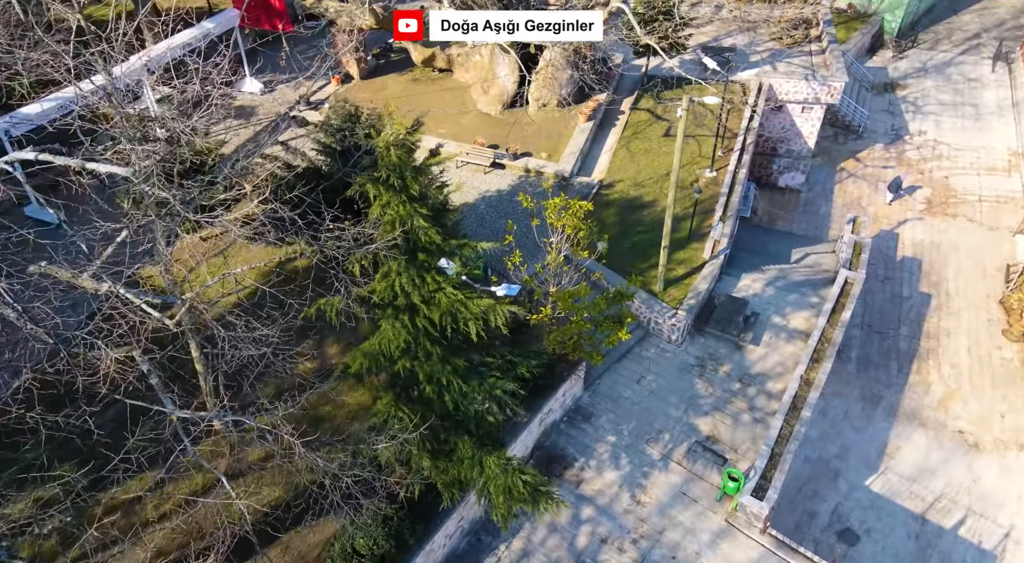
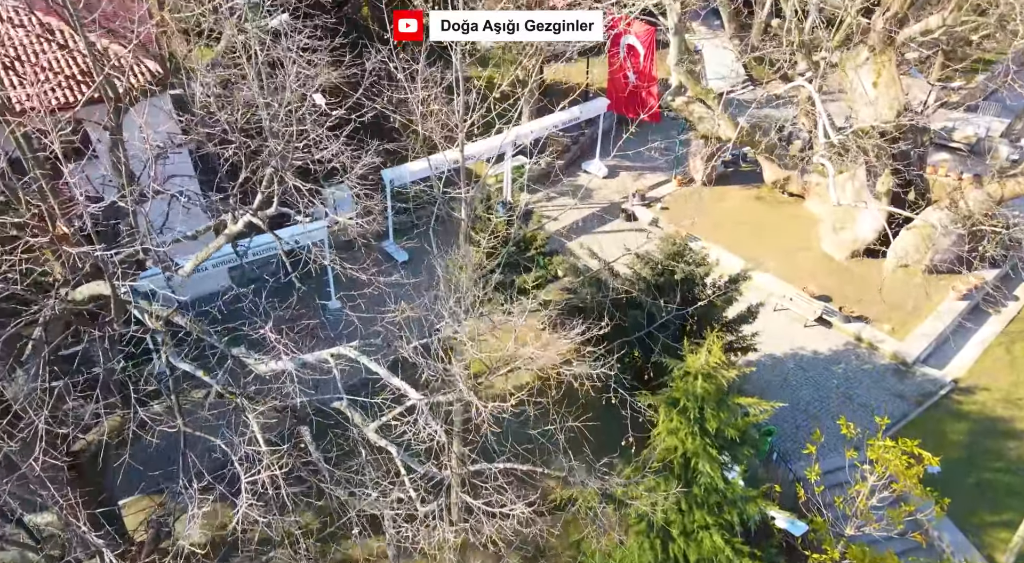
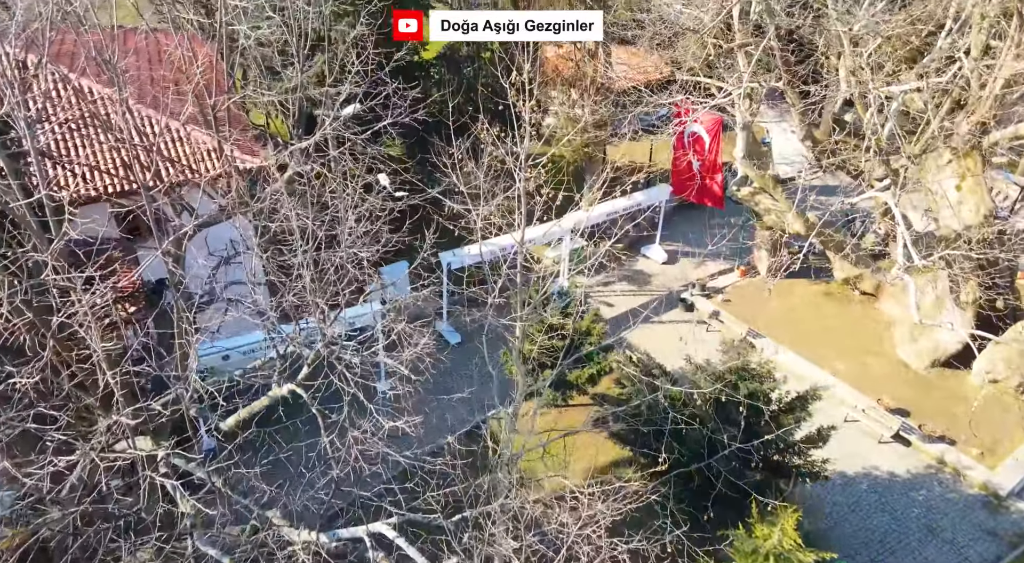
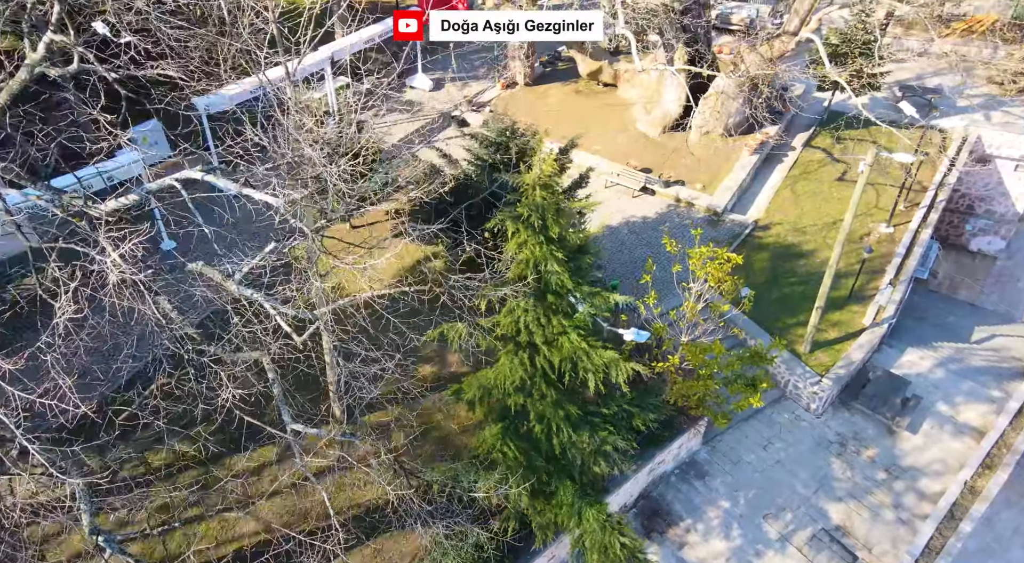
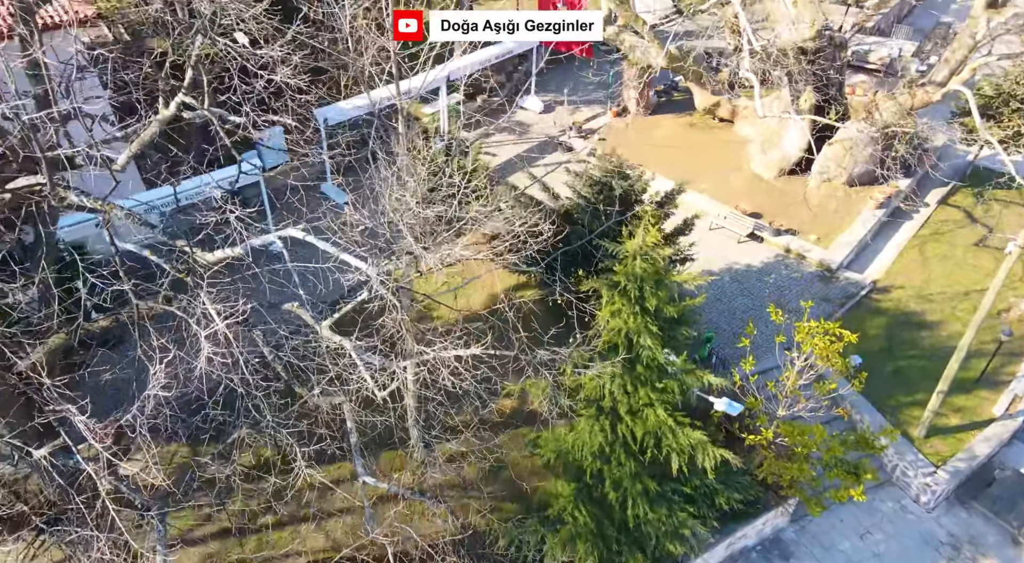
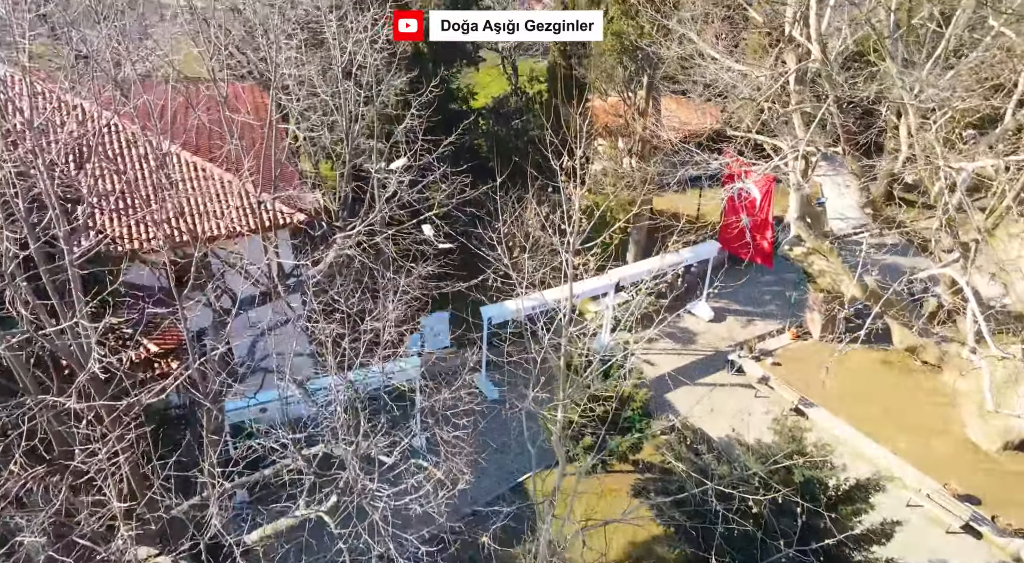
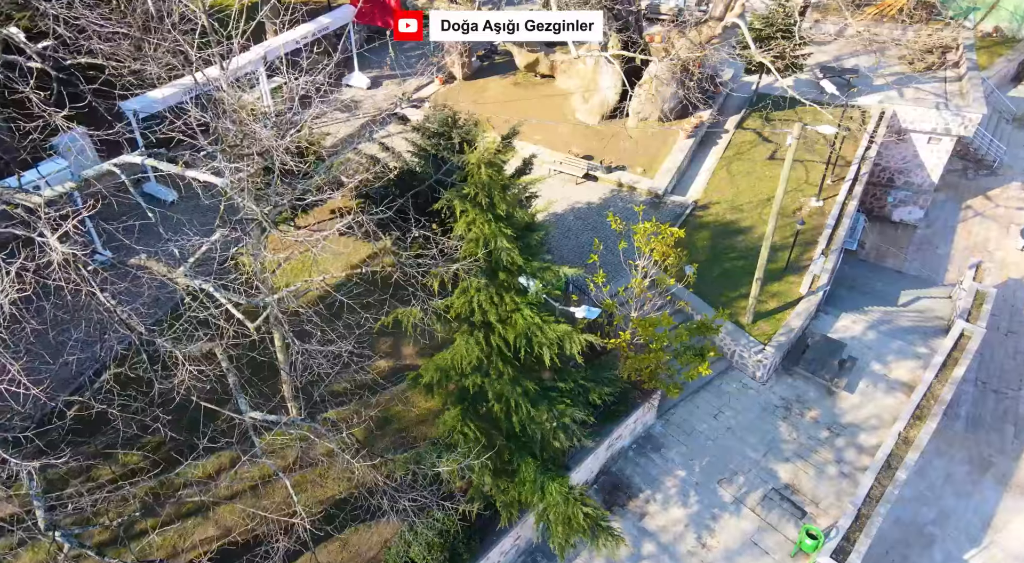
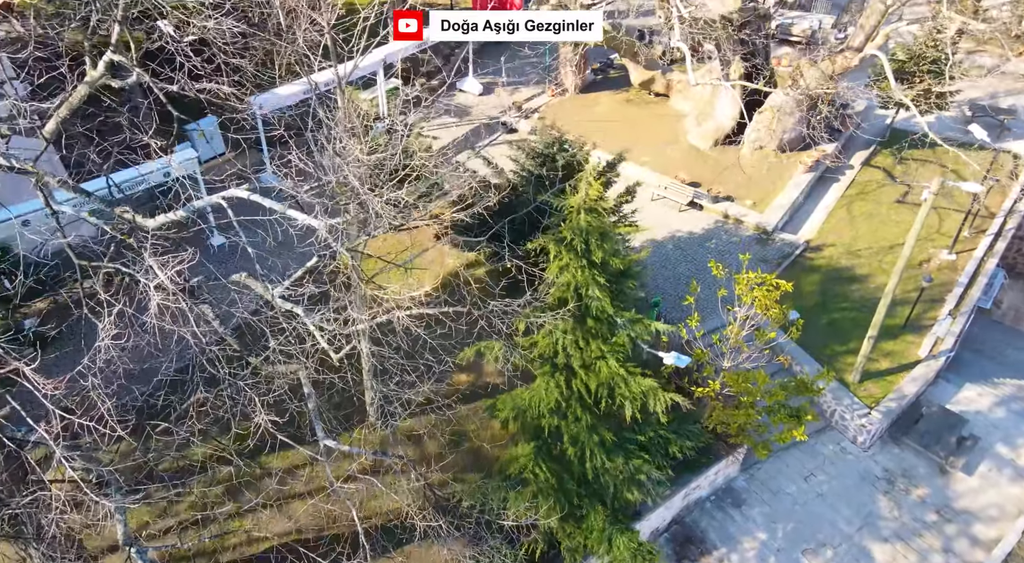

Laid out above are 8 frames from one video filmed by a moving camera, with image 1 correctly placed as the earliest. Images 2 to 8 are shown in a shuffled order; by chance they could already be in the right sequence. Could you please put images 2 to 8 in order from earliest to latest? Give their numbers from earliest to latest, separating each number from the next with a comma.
7, 4, 8, 5, 2, 3, 6
